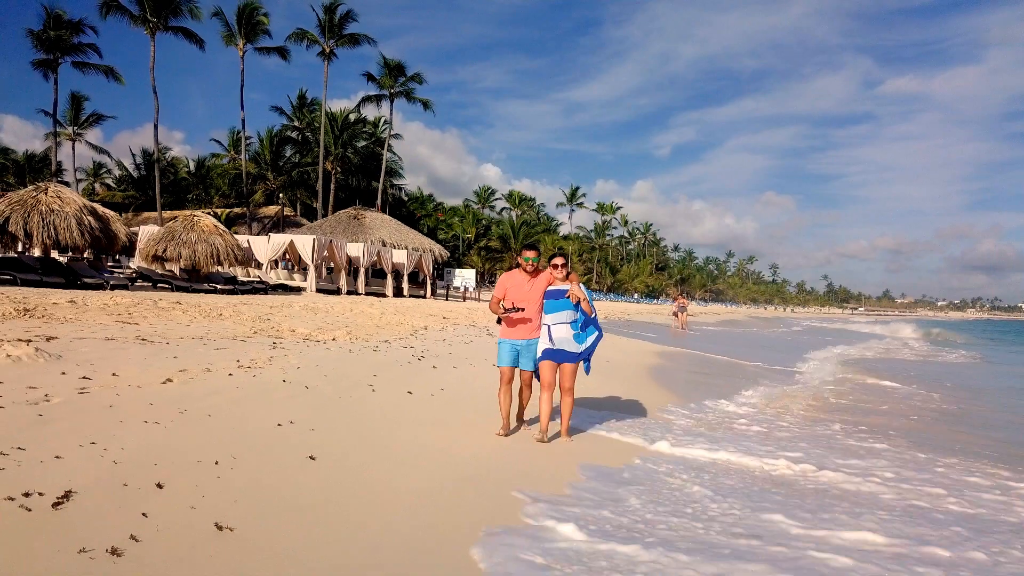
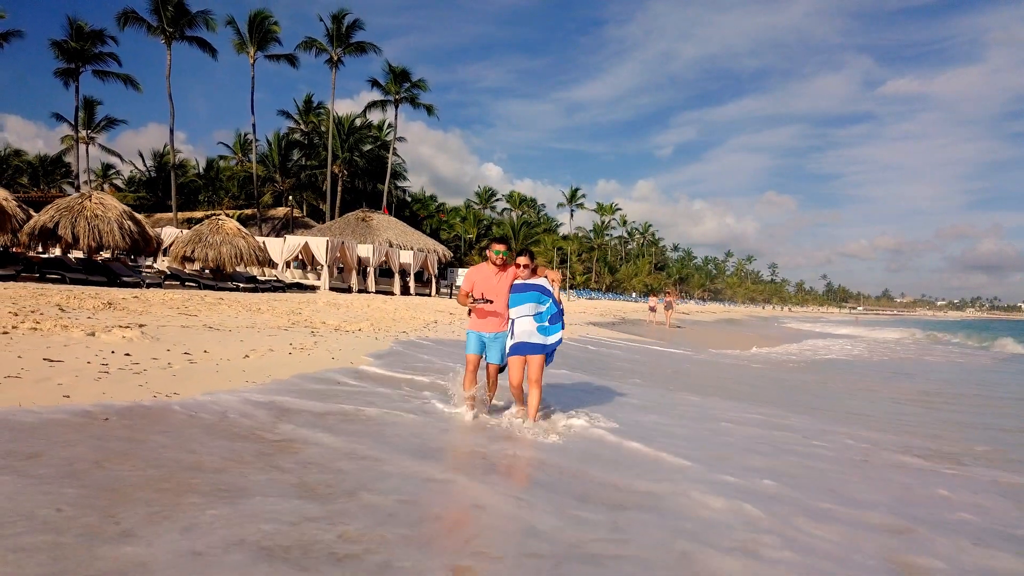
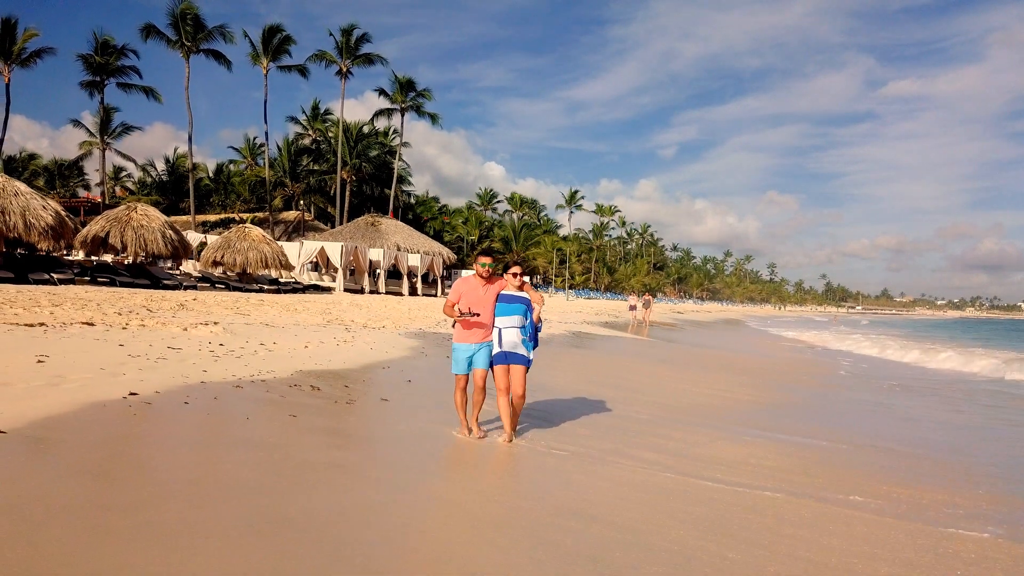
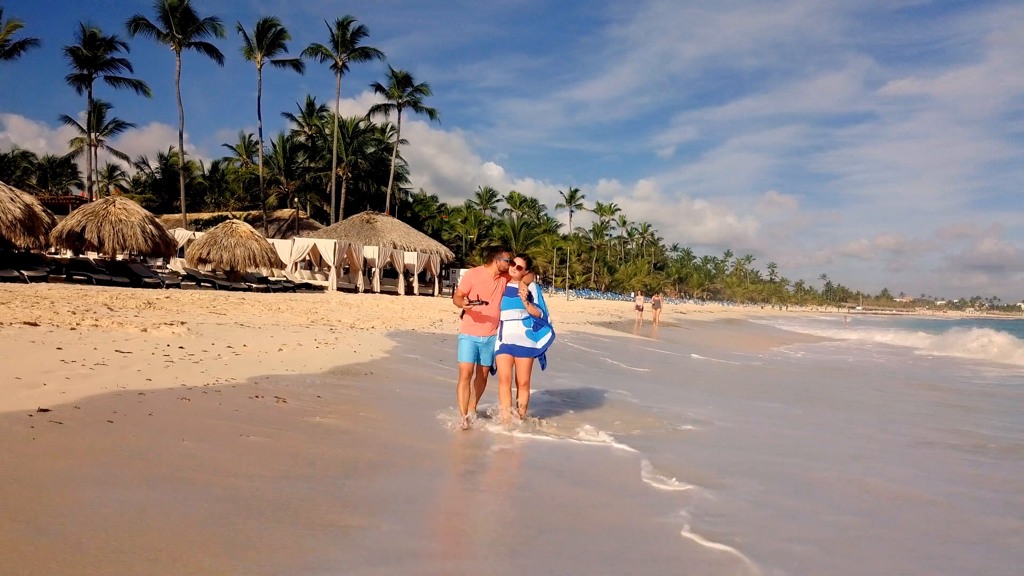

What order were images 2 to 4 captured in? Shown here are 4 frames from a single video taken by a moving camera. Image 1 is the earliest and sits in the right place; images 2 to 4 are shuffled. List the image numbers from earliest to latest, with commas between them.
2, 4, 3
